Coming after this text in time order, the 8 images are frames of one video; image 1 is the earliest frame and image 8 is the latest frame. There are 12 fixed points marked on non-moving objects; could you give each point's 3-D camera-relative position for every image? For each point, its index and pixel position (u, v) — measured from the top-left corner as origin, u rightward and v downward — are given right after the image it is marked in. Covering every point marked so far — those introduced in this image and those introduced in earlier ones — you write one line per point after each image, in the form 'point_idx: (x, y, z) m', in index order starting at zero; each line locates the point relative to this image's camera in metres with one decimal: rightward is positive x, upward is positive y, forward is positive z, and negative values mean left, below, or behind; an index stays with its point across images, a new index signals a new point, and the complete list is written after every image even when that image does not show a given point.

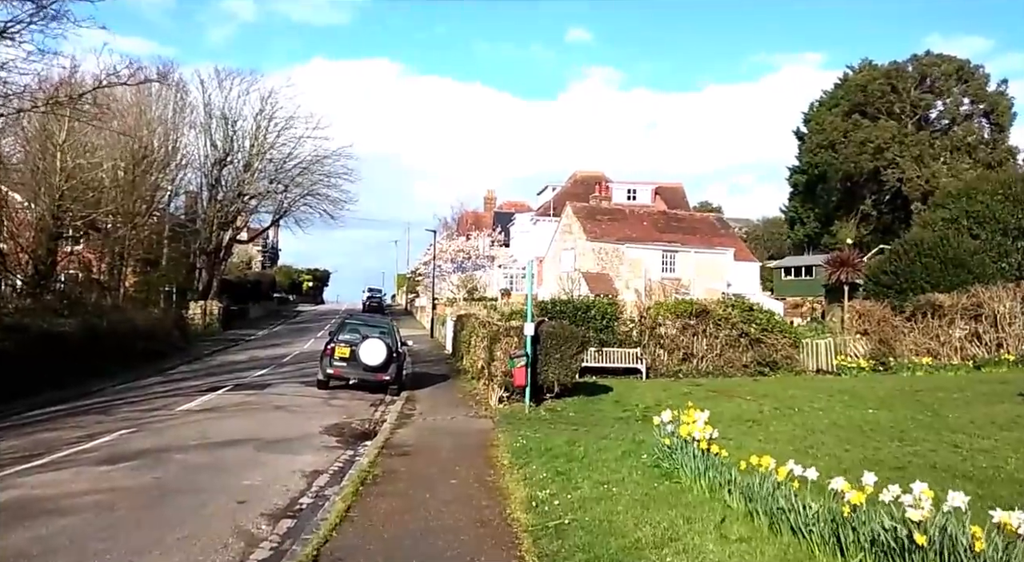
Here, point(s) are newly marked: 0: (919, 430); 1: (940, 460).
0: (+6.7, -2.5, +11.4) m
1: (+5.6, -2.3, +8.9) m
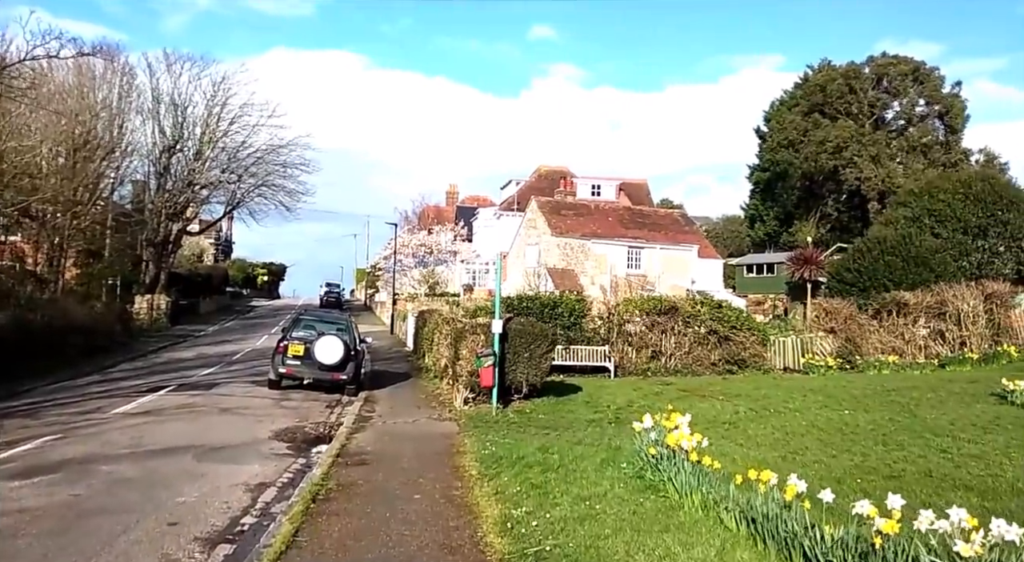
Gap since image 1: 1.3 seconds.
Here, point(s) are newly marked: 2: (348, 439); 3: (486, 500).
0: (+6.2, -2.4, +10.9) m
1: (+5.2, -2.3, +8.4) m
2: (-2.8, -2.7, +11.6) m
3: (-0.3, -2.3, +7.1) m
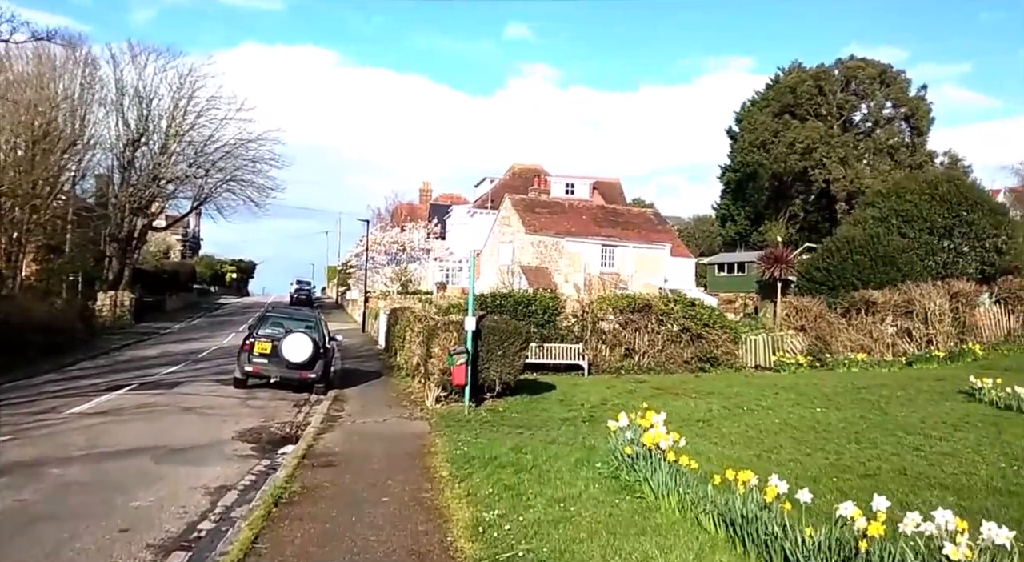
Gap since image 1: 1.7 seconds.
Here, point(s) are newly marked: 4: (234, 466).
0: (+5.8, -2.4, +11.0) m
1: (+4.8, -2.3, +8.4) m
2: (-3.2, -2.6, +11.2) m
3: (-0.6, -2.2, +6.9) m
4: (-4.0, -2.6, +9.8) m
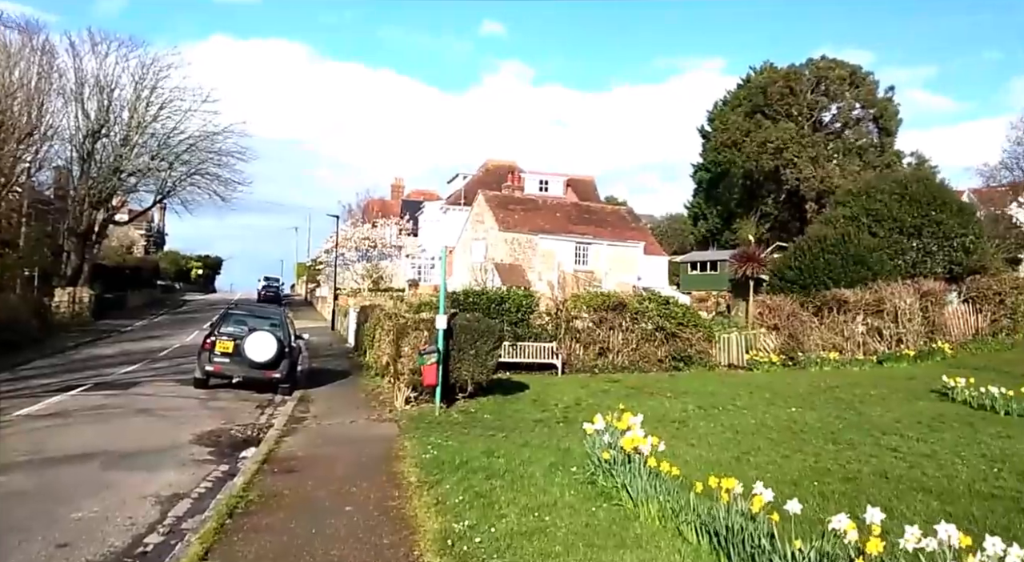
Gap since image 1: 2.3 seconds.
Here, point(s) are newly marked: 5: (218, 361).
0: (+5.4, -2.4, +10.8) m
1: (+4.5, -2.2, +8.2) m
2: (-3.7, -2.5, +10.7) m
3: (-0.8, -2.2, +6.5) m
4: (-4.4, -2.6, +9.3) m
5: (-6.7, -1.8, +15.6) m
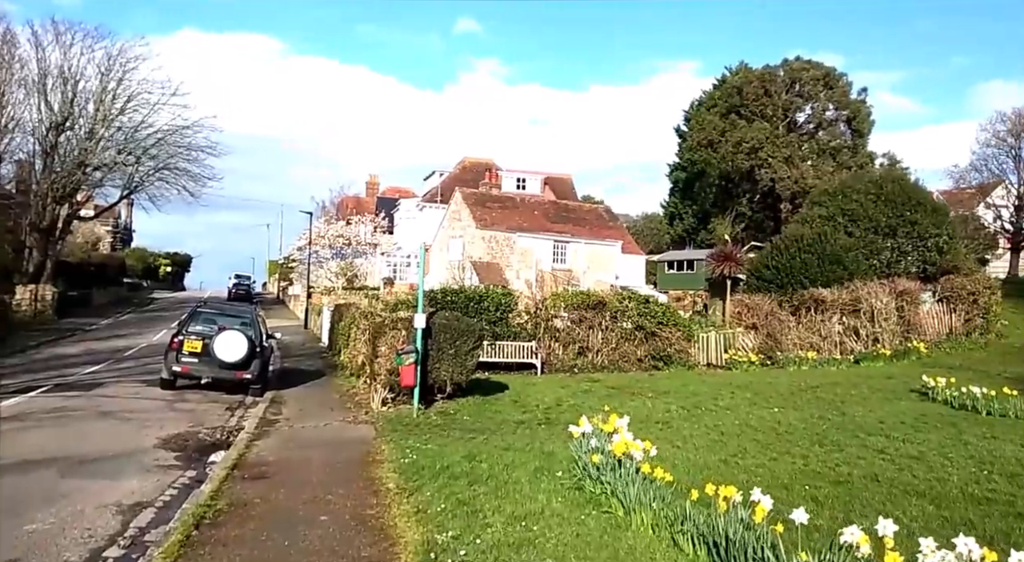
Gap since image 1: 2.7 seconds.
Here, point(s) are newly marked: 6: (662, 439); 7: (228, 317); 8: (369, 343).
0: (+5.1, -2.4, +10.7) m
1: (+4.3, -2.2, +8.0) m
2: (-4.0, -2.5, +10.3) m
3: (-1.0, -2.2, +6.2) m
4: (-4.6, -2.5, +8.8) m
5: (-7.1, -1.8, +15.0) m
6: (+2.3, -2.4, +10.3) m
7: (-6.7, -0.8, +16.2) m
8: (-2.9, -1.2, +13.9) m
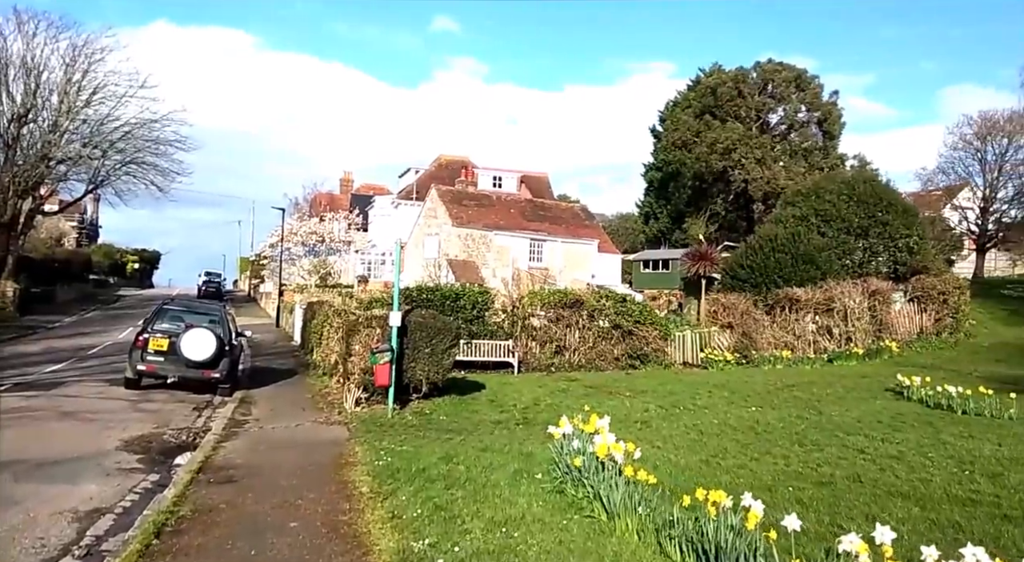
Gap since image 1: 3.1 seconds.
0: (+4.7, -2.4, +10.6) m
1: (+4.1, -2.2, +8.0) m
2: (-4.3, -2.4, +9.9) m
3: (-1.1, -2.1, +5.9) m
4: (-4.9, -2.5, +8.4) m
5: (-7.6, -1.7, +14.5) m
6: (+1.9, -2.3, +10.2) m
7: (-7.3, -0.8, +15.8) m
8: (-3.3, -1.2, +13.5) m
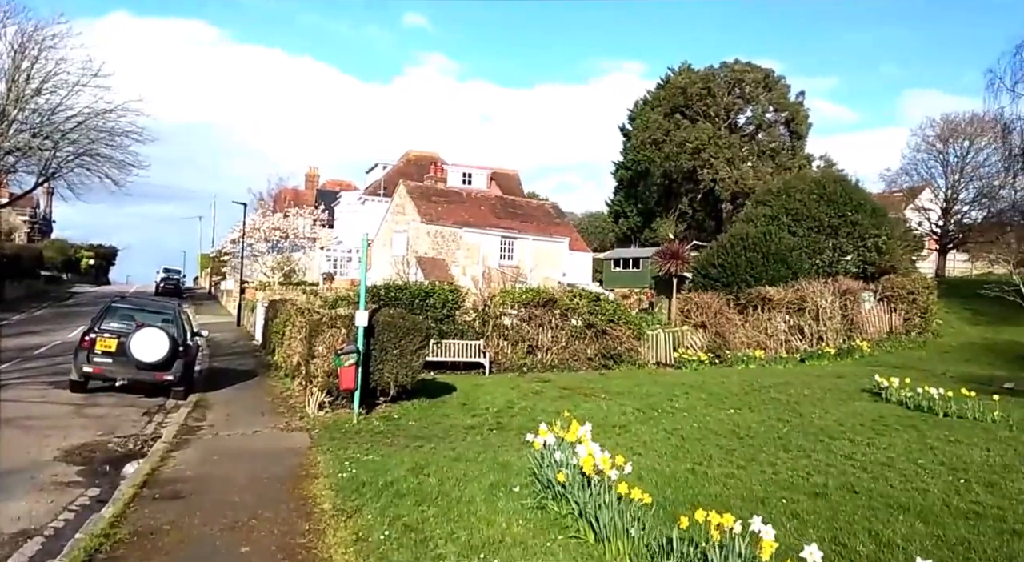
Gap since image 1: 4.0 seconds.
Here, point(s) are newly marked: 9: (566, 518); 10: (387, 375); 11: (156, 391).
0: (+4.3, -2.3, +10.3) m
1: (+3.8, -2.2, +7.6) m
2: (-4.7, -2.4, +9.1) m
3: (-1.3, -2.1, +5.3) m
4: (-5.2, -2.4, +7.6) m
5: (-8.2, -1.6, +13.6) m
6: (+1.6, -2.3, +9.7) m
7: (-7.9, -0.7, +14.8) m
8: (-3.9, -1.1, +12.8) m
9: (+0.4, -2.0, +5.7) m
10: (-2.2, -1.7, +12.3) m
11: (-7.8, -2.4, +15.1) m
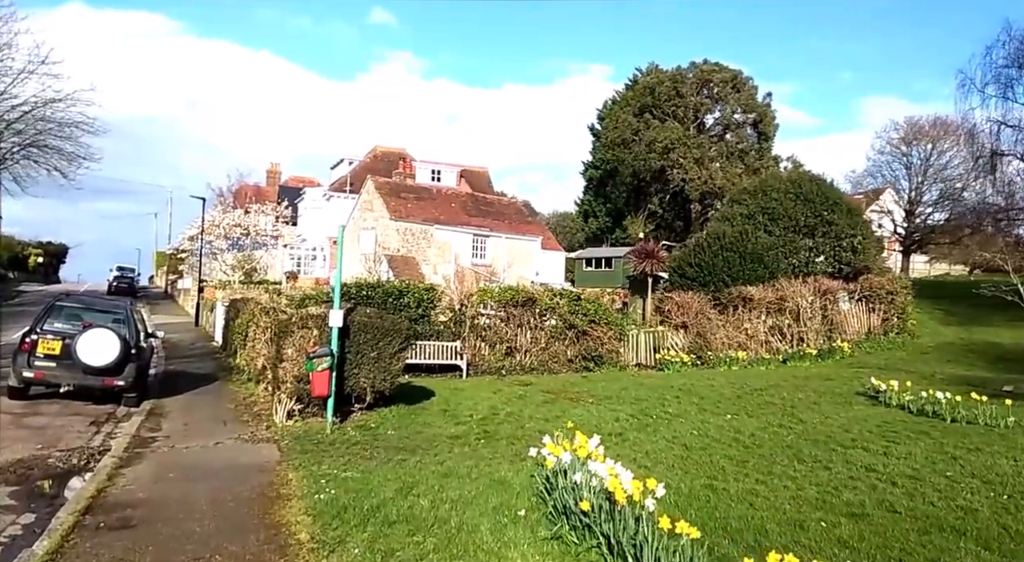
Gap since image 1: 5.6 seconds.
0: (+4.2, -2.3, +9.7) m
1: (+3.8, -2.2, +6.9) m
2: (-4.7, -2.3, +8.0) m
3: (-1.2, -2.0, +4.4) m
4: (-5.1, -2.4, +6.5) m
5: (-8.5, -1.5, +12.3) m
6: (+1.5, -2.3, +8.9) m
7: (-8.2, -0.6, +13.6) m
8: (-4.1, -1.1, +11.7) m
9: (+0.6, -1.9, +4.9) m
10: (-2.4, -1.6, +11.3) m
11: (-8.2, -2.3, +13.9) m
